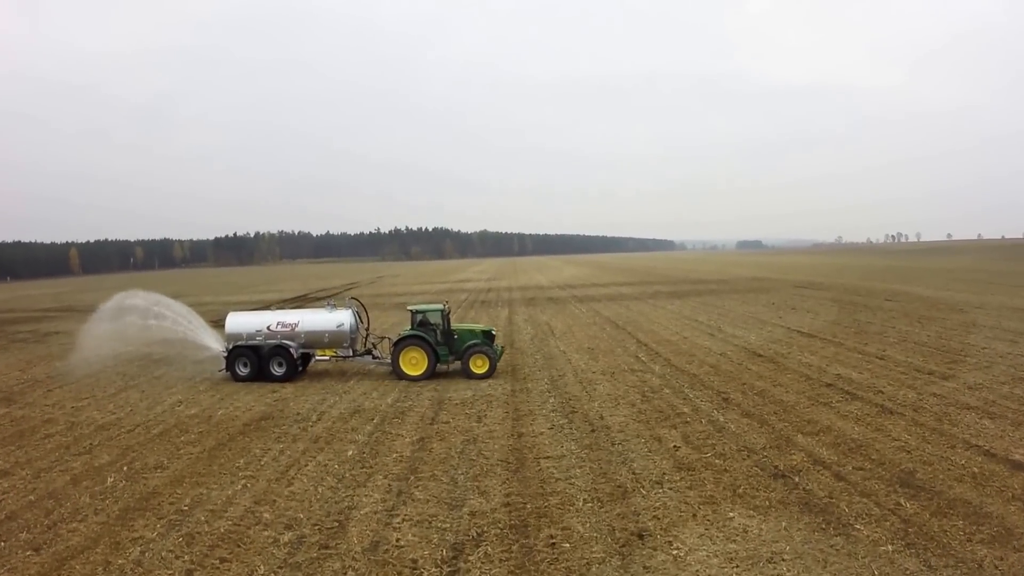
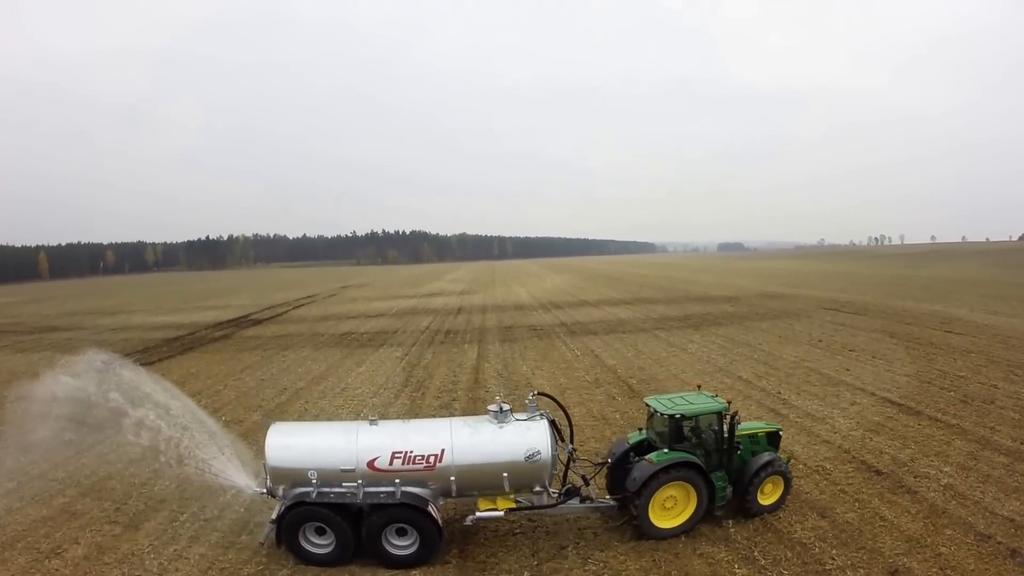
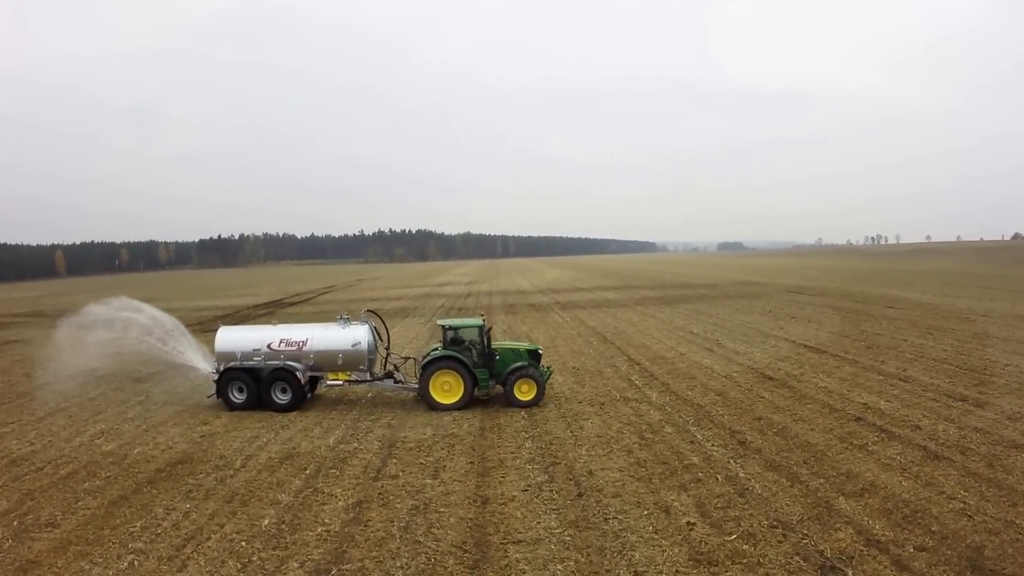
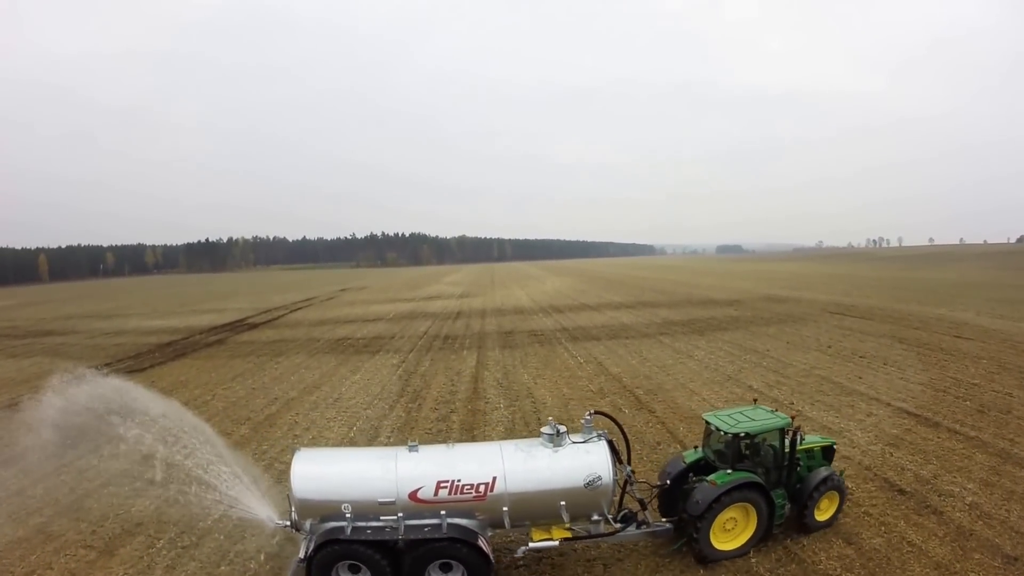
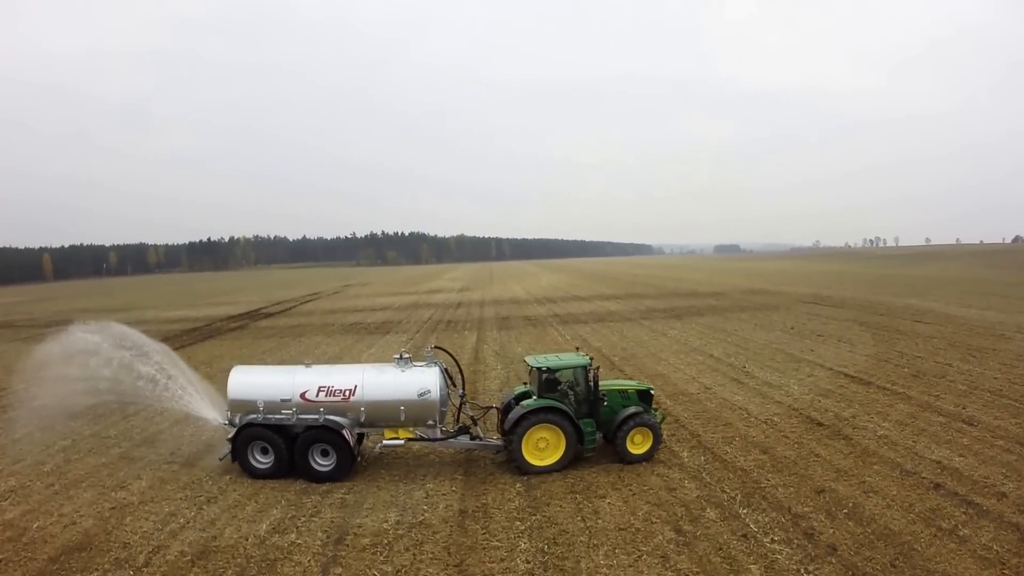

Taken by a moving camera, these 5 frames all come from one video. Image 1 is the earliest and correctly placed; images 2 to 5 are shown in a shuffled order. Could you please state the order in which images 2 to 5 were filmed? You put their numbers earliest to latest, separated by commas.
3, 5, 2, 4
